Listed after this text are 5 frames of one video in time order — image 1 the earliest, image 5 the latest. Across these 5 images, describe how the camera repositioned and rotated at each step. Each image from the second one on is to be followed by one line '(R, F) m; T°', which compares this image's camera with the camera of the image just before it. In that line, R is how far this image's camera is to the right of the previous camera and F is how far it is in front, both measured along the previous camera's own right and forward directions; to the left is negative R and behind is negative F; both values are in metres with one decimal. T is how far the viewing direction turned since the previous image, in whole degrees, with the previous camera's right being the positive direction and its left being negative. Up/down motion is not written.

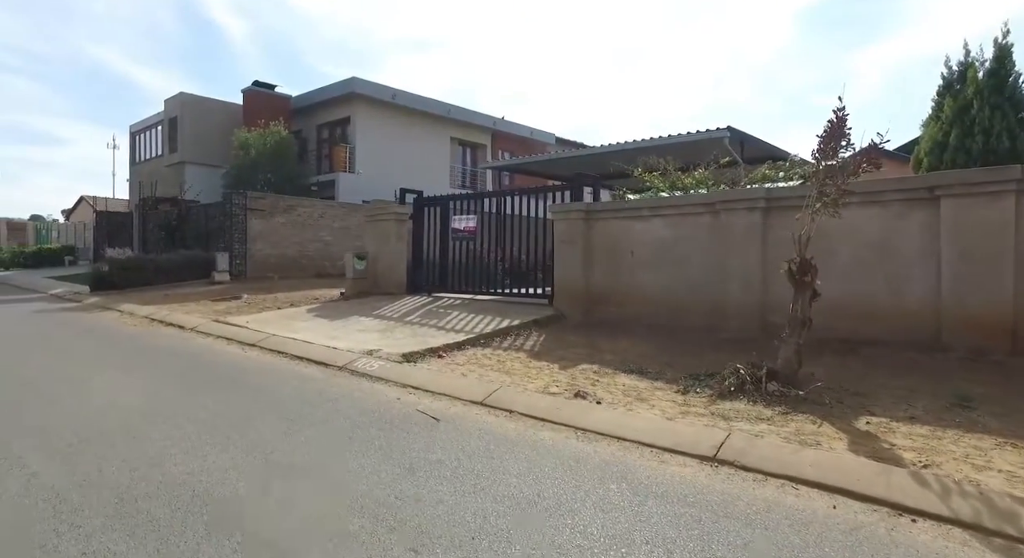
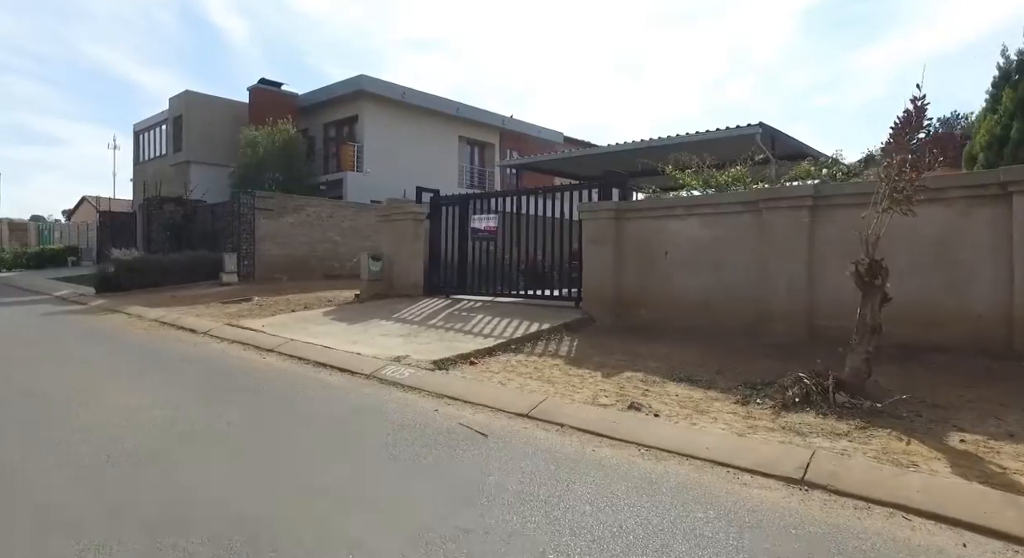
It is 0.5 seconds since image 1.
(-0.4, +0.4) m; 0°
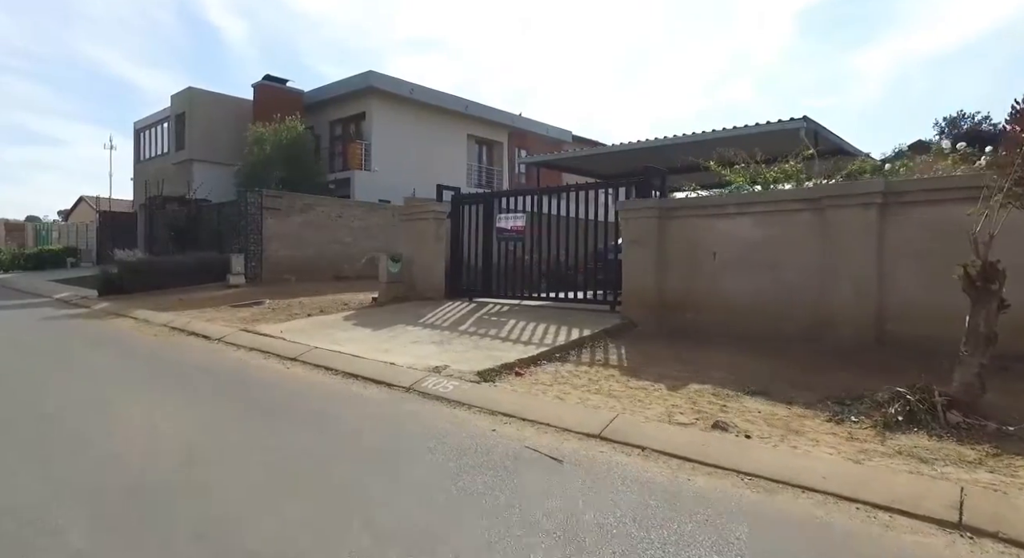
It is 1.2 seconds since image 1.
(-0.6, +0.5) m; 0°
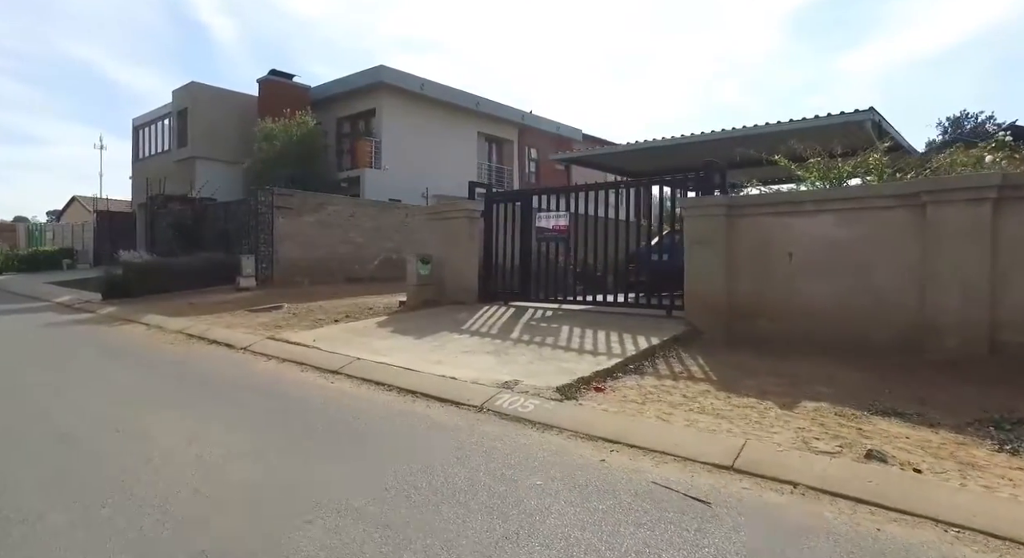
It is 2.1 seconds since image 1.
(-0.8, +0.7) m; +1°
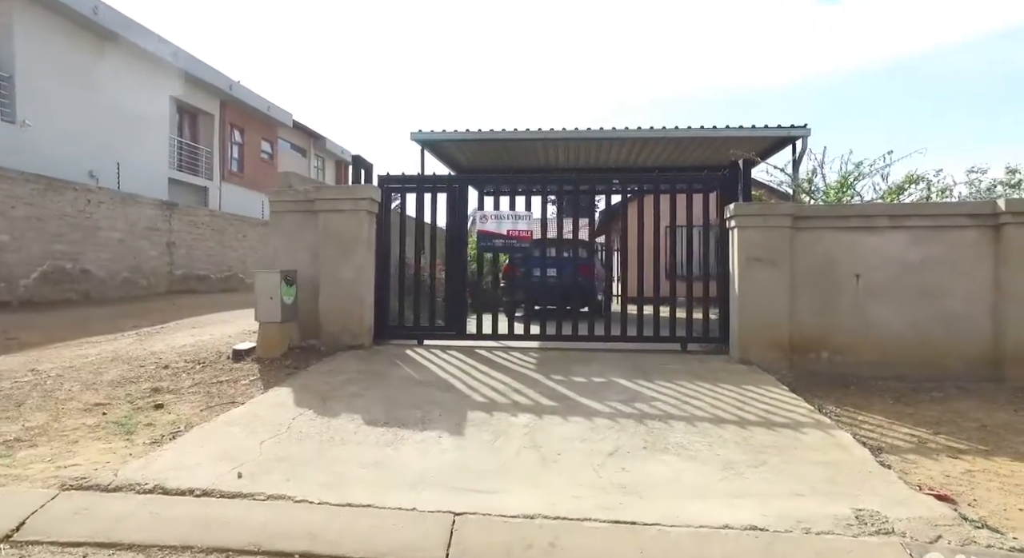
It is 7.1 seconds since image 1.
(-3.3, +4.2) m; +35°
